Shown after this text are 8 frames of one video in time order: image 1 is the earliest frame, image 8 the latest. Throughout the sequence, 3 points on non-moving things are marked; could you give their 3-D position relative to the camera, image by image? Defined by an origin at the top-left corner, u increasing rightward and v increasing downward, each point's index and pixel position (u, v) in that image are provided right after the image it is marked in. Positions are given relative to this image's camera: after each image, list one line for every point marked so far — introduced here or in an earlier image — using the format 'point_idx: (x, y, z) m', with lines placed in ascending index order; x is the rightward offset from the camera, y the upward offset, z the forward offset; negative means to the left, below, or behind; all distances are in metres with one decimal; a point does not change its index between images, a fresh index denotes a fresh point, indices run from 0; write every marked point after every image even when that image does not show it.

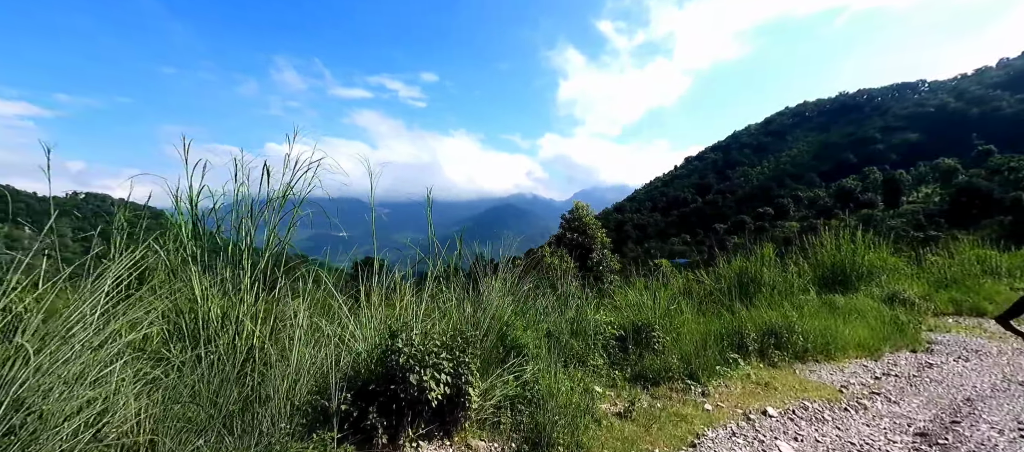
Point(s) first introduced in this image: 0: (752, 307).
0: (+3.7, -1.2, +6.4) m
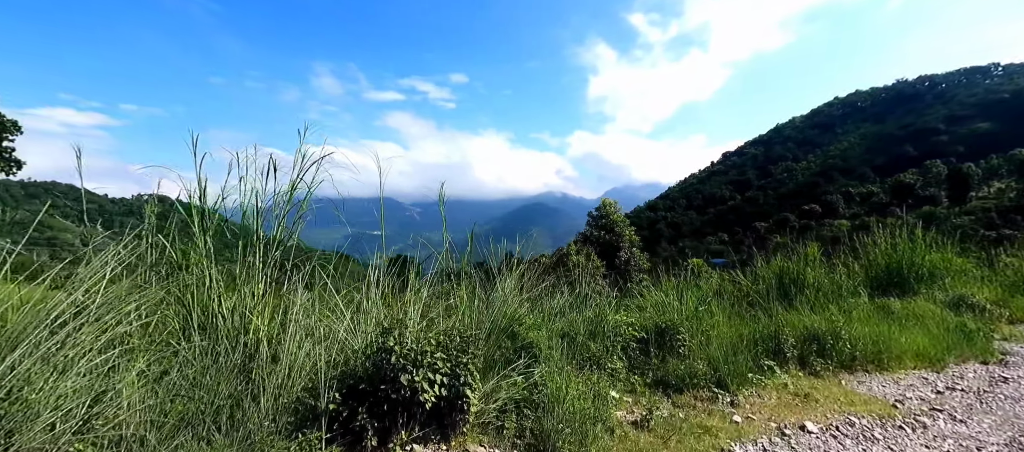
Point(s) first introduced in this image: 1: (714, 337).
0: (+4.0, -1.2, +5.9) m
1: (+1.8, -1.0, +3.8) m
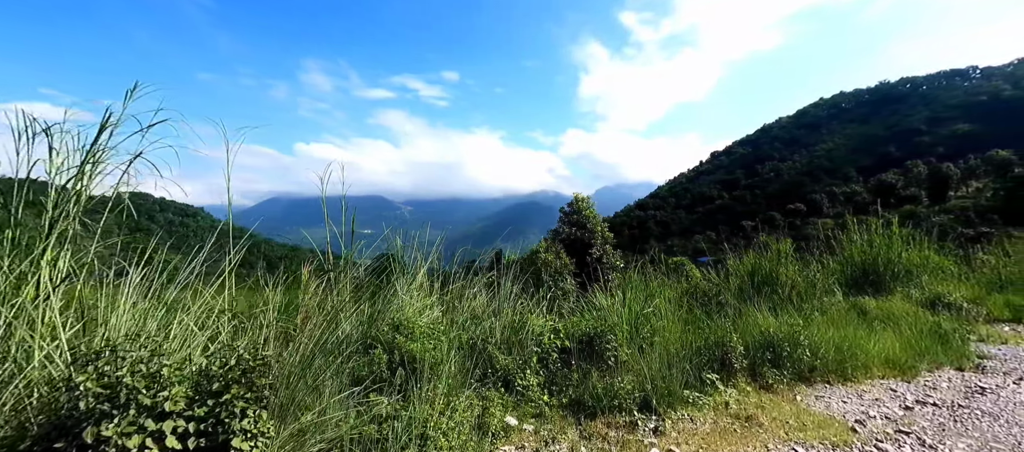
0: (+3.2, -1.1, +5.4) m
1: (+1.1, -0.9, +3.3) m
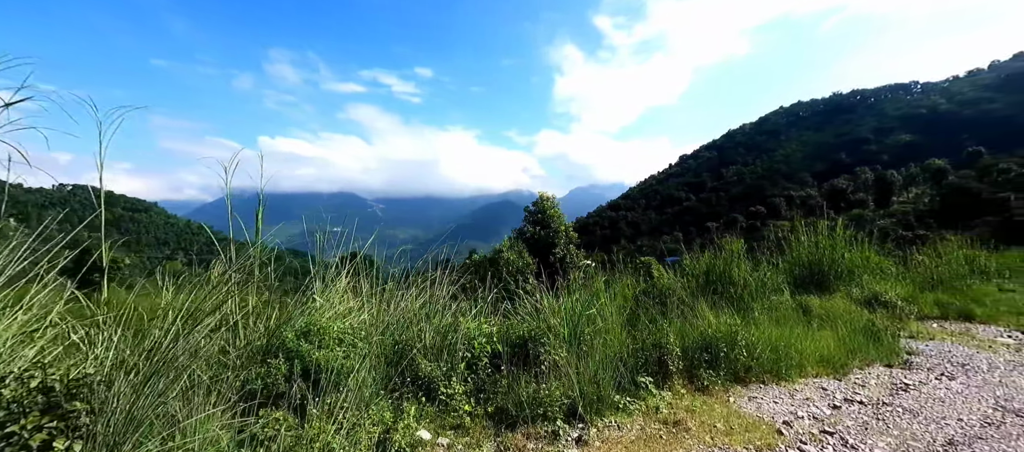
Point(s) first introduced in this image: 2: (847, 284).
0: (+2.6, -1.1, +5.5) m
1: (+0.6, -0.9, +3.2) m
2: (+6.5, -1.1, +8.4) m
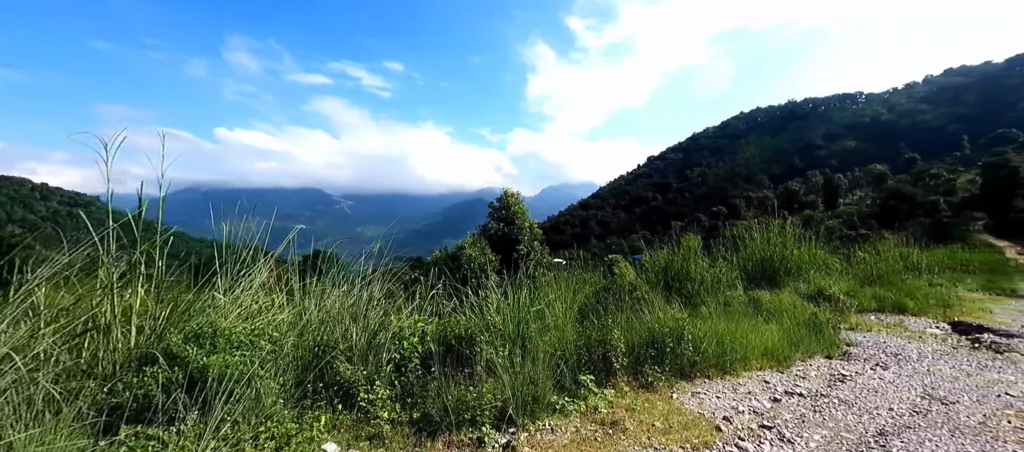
0: (+1.9, -1.0, +5.5) m
1: (+0.1, -0.9, +3.0) m
2: (+5.6, -1.1, +8.7) m
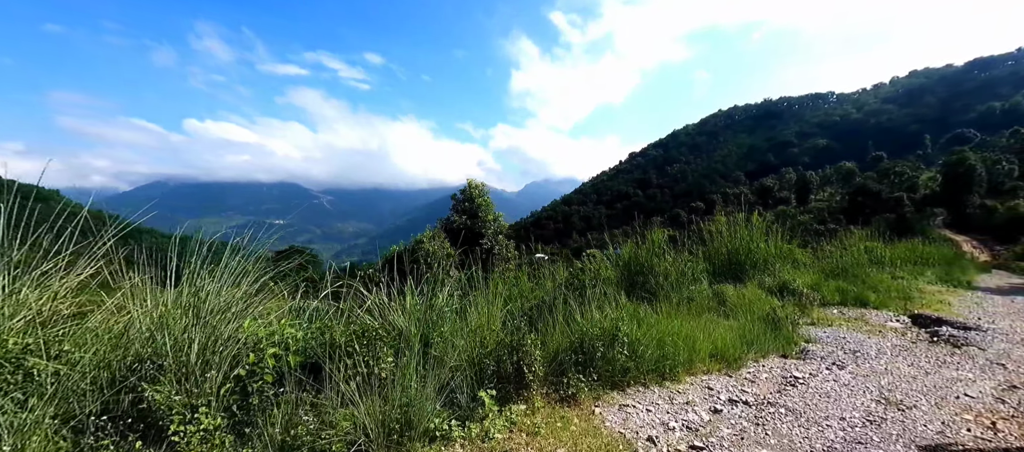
0: (+1.2, -0.9, +5.0) m
1: (-0.5, -0.8, +2.5) m
2: (+4.7, -0.9, +8.4) m
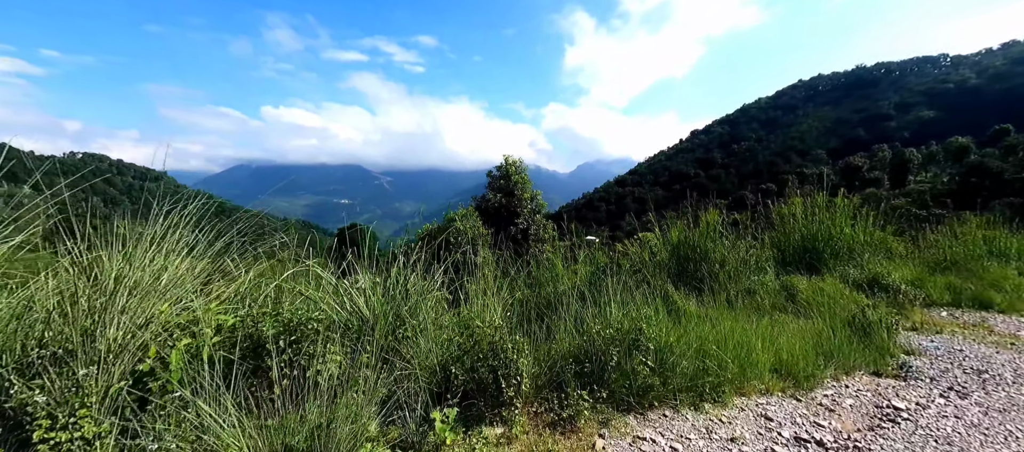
0: (+1.3, -0.7, +4.2) m
1: (-0.7, -0.6, +1.9) m
2: (+5.3, -0.6, +7.1) m
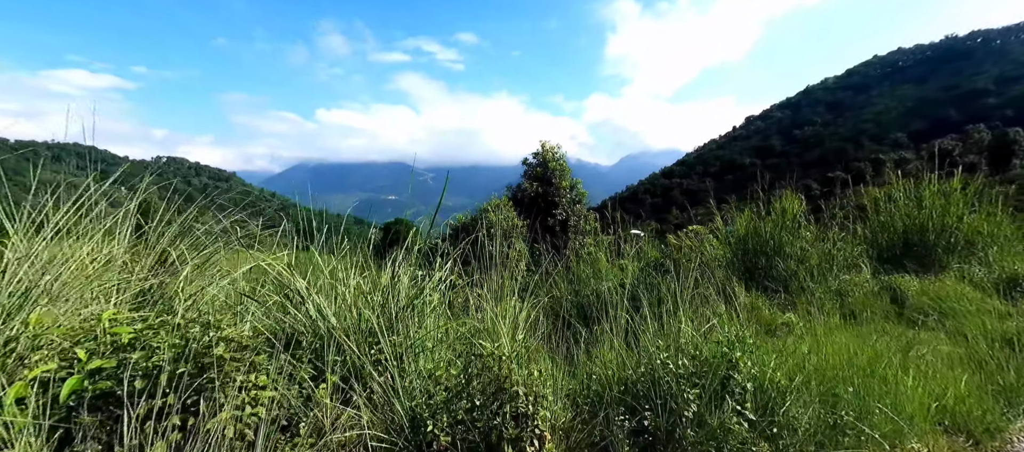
0: (+1.6, -0.6, +3.2) m
1: (-0.7, -0.5, +1.2) m
2: (+5.8, -0.4, +5.7) m
